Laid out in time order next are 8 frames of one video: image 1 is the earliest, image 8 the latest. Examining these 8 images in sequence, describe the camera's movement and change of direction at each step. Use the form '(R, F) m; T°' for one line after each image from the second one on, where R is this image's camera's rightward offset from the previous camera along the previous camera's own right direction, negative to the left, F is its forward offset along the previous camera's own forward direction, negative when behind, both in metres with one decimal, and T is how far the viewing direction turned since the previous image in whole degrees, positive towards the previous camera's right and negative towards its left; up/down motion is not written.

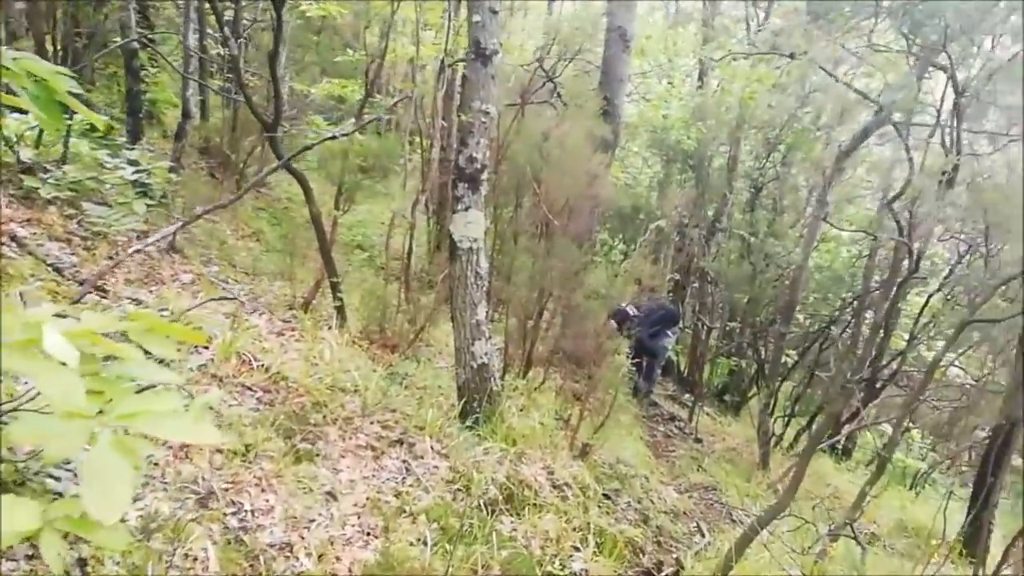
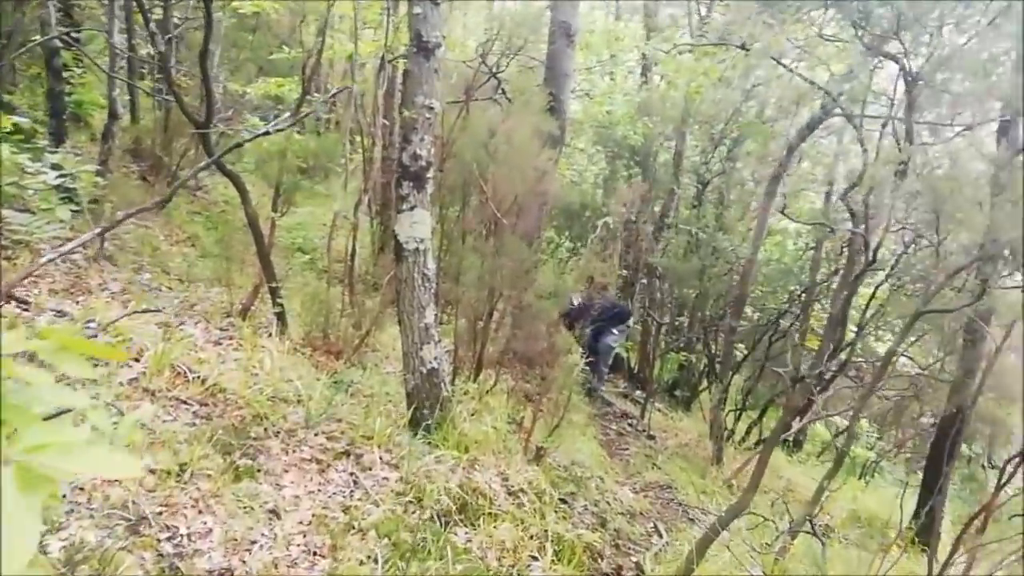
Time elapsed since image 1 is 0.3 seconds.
(0.0, +0.2) m; +4°
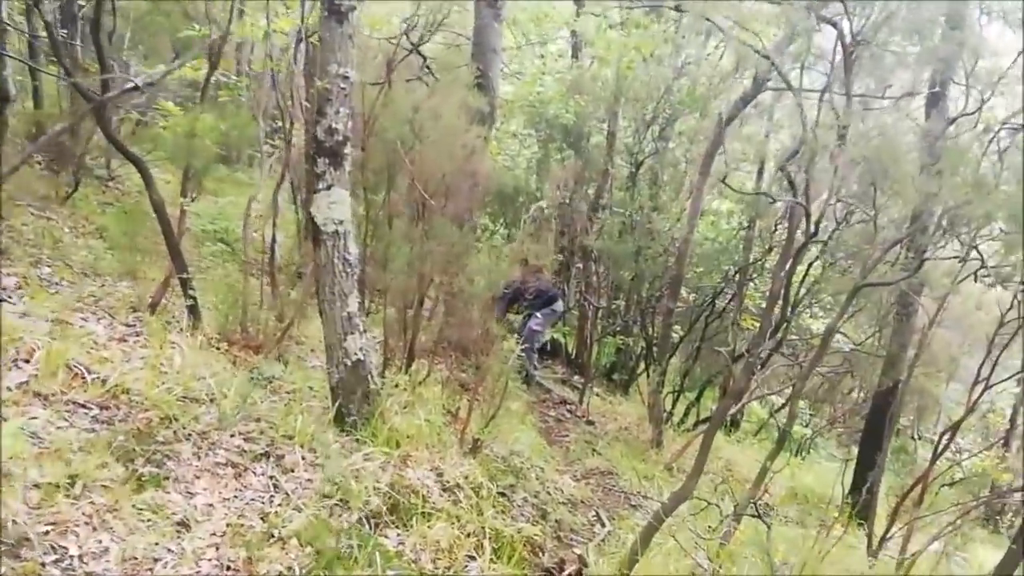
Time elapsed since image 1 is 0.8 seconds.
(0.0, +0.2) m; +4°
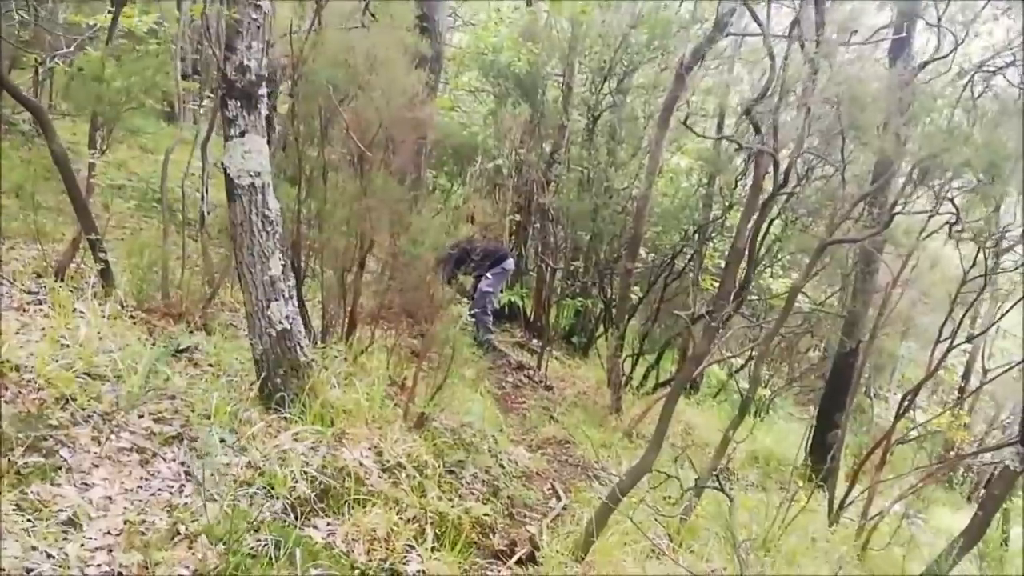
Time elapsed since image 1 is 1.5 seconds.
(+0.1, +0.4) m; +3°
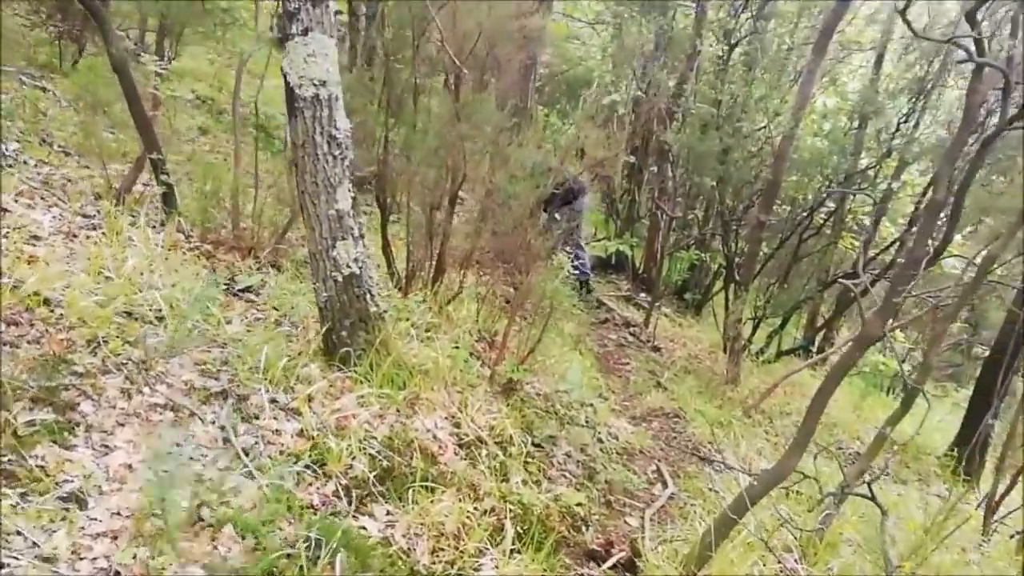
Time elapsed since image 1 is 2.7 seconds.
(0.0, +0.7) m; -7°
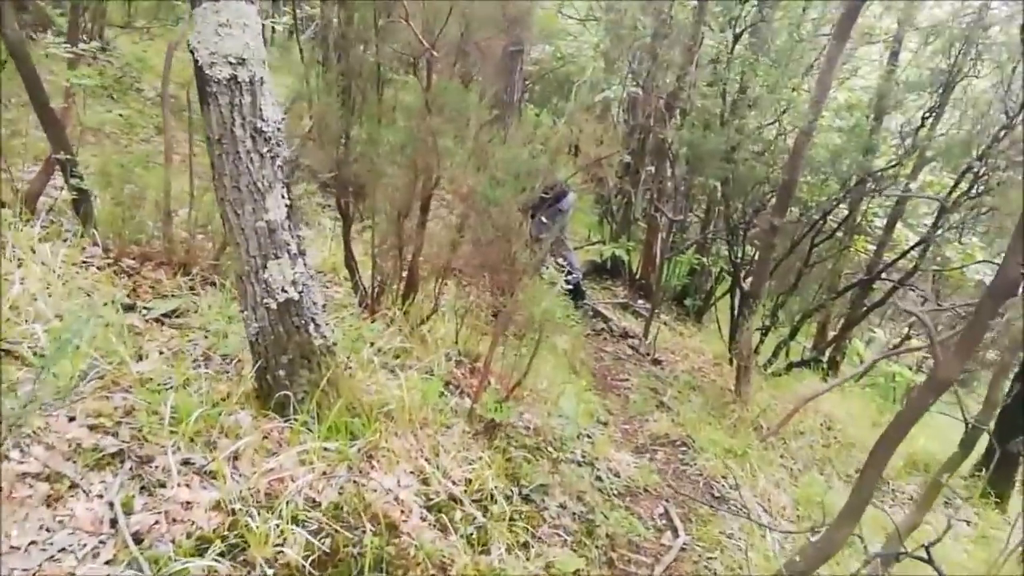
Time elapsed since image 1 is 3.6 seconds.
(0.0, +0.6) m; 0°
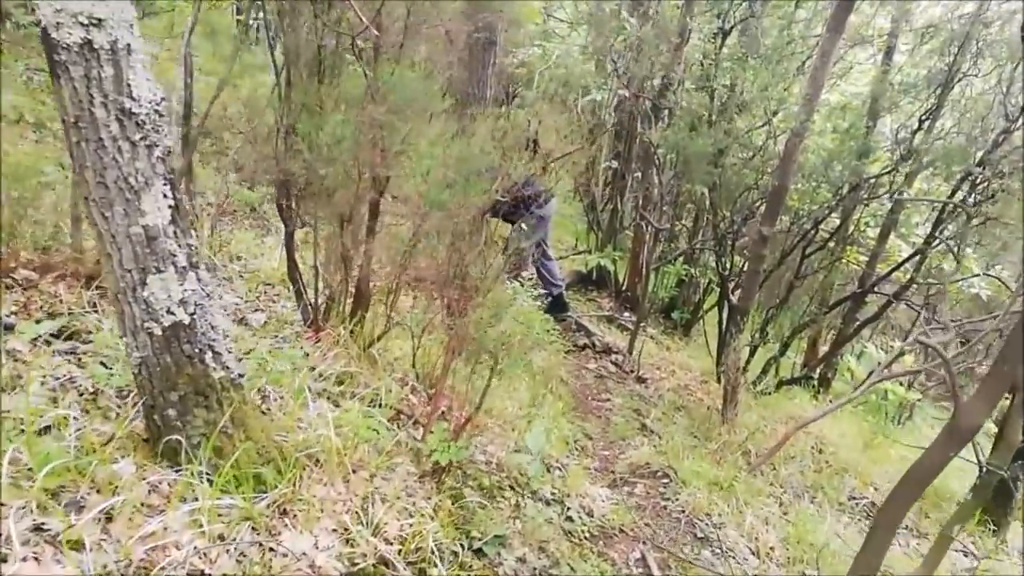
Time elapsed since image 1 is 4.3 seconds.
(+0.1, +0.4) m; +1°
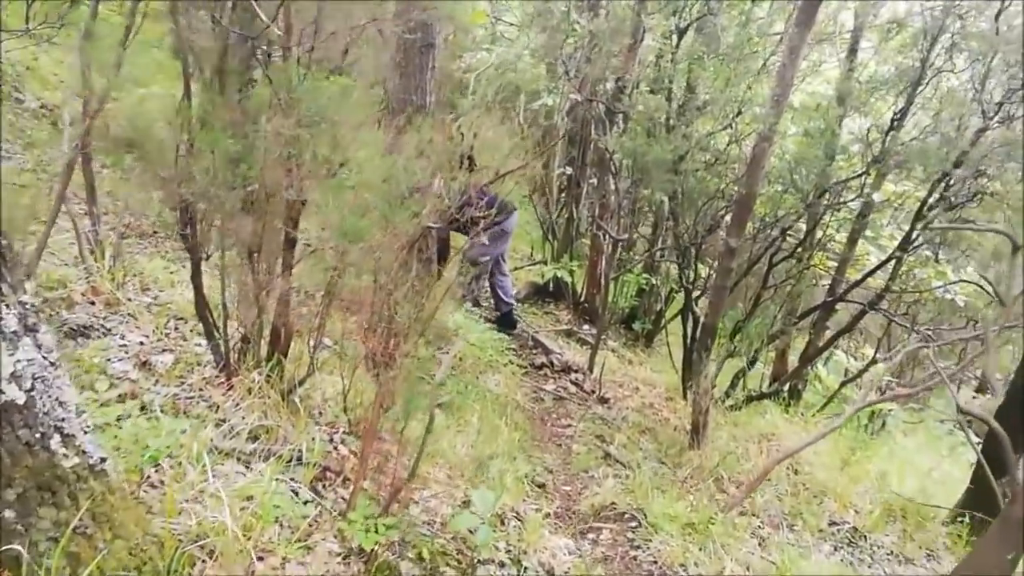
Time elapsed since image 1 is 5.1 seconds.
(+0.1, +0.4) m; +3°
